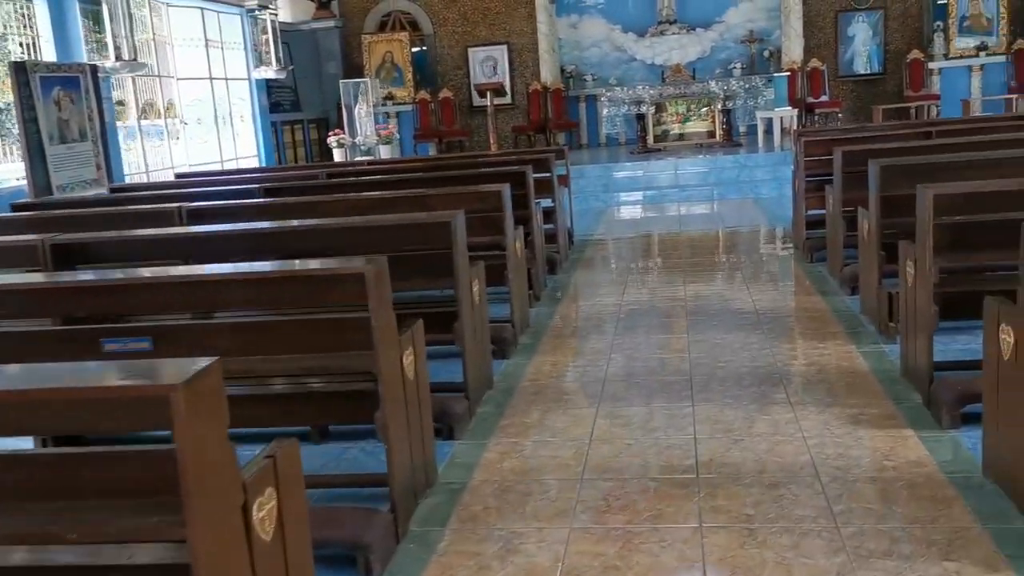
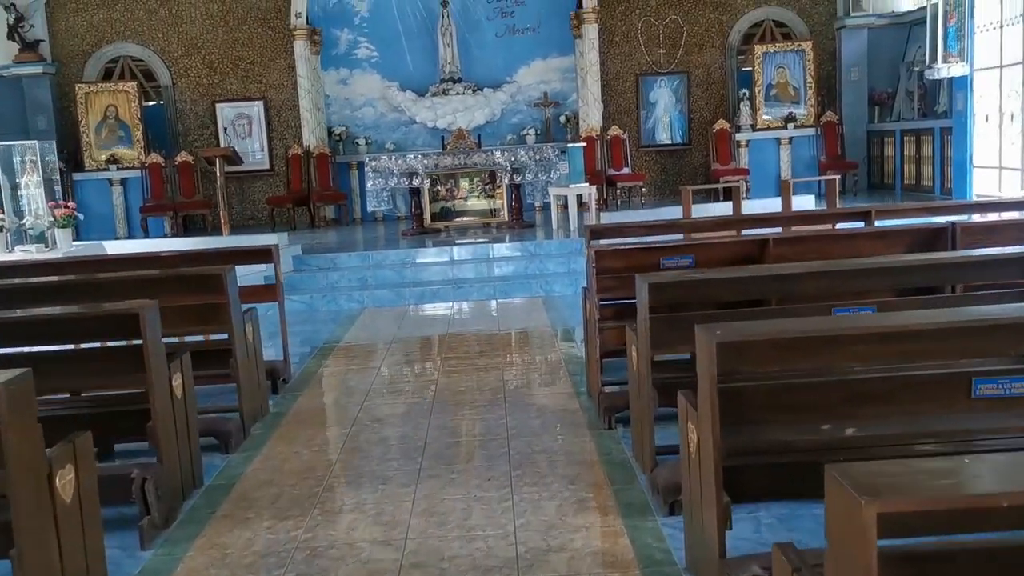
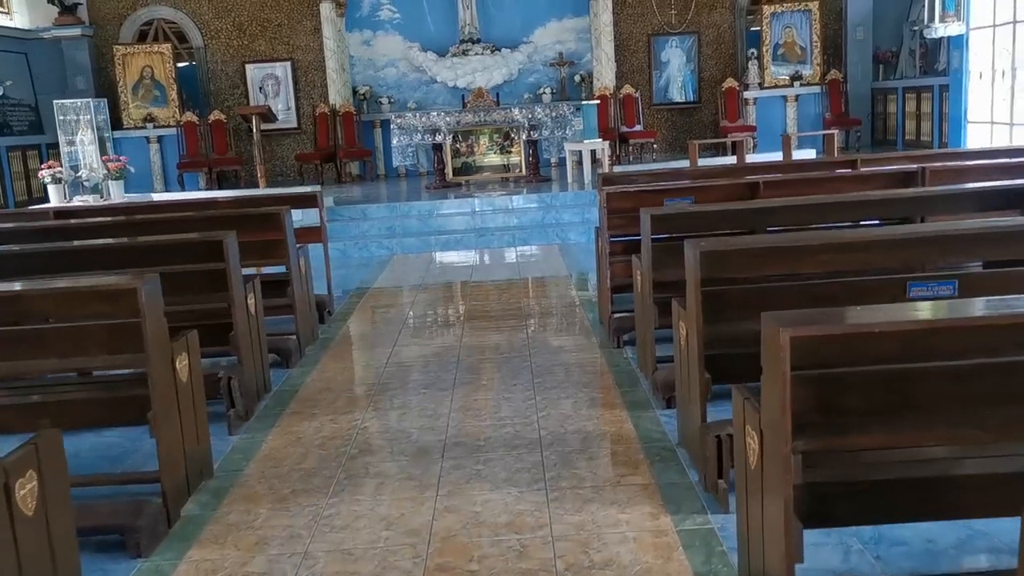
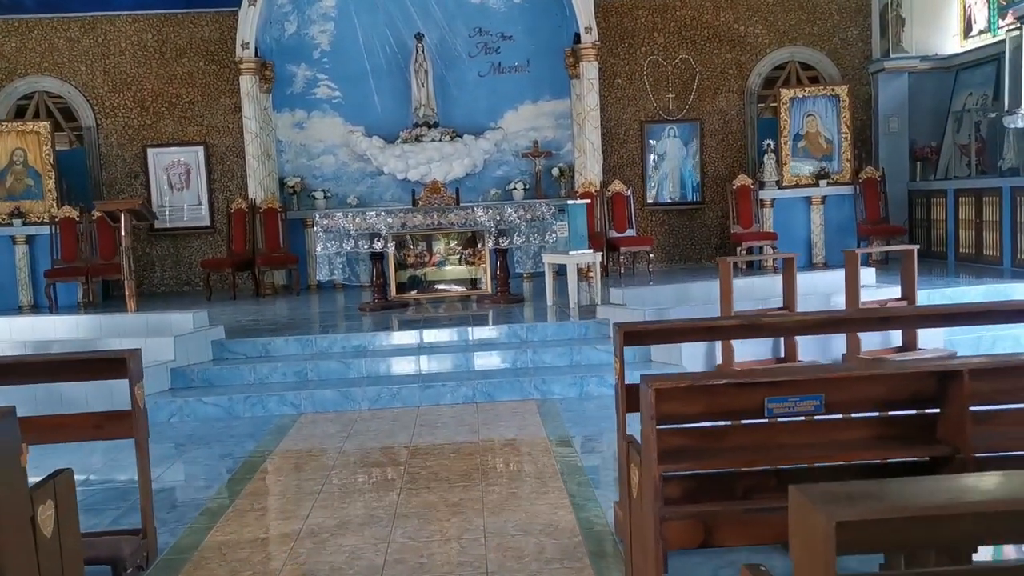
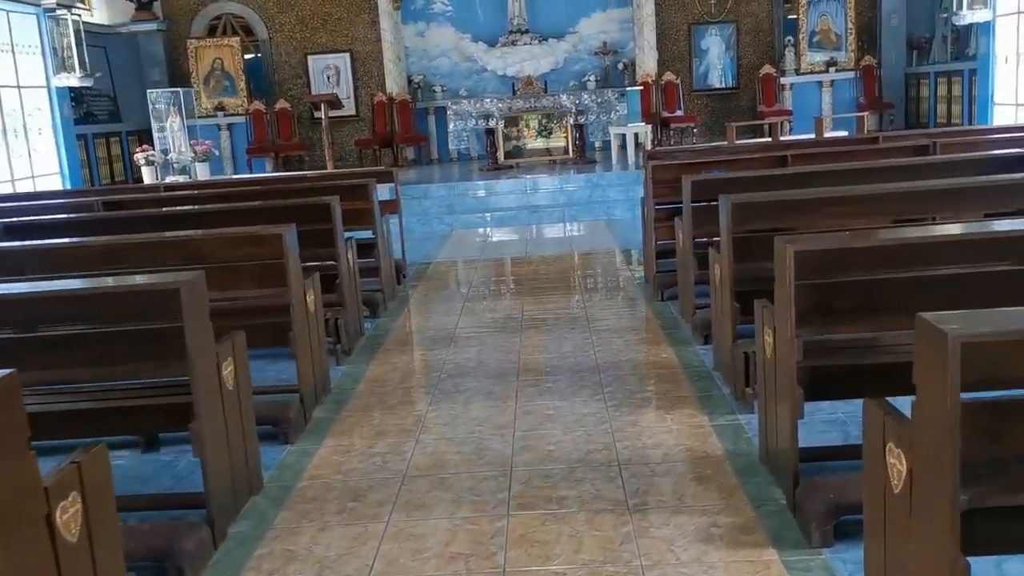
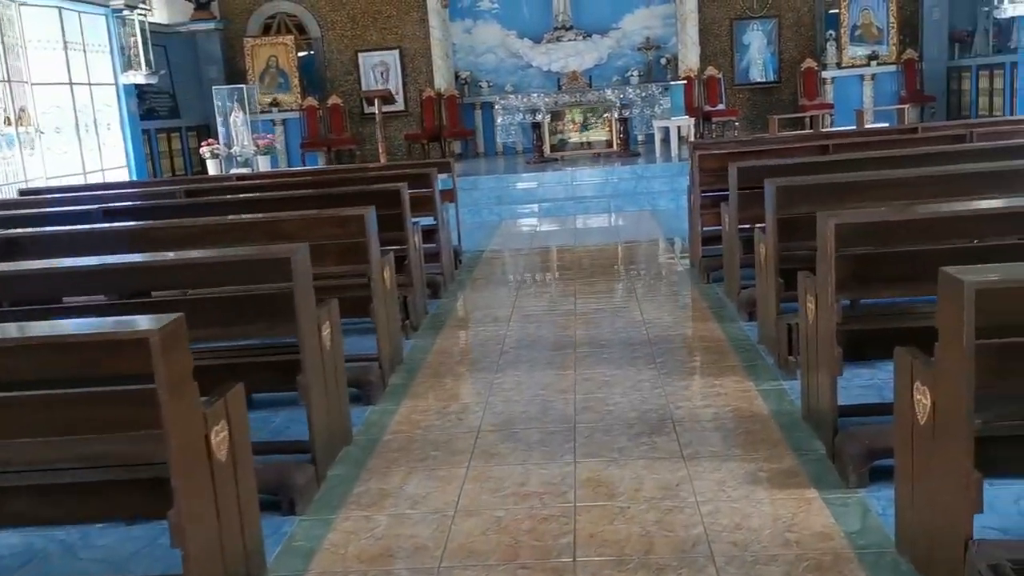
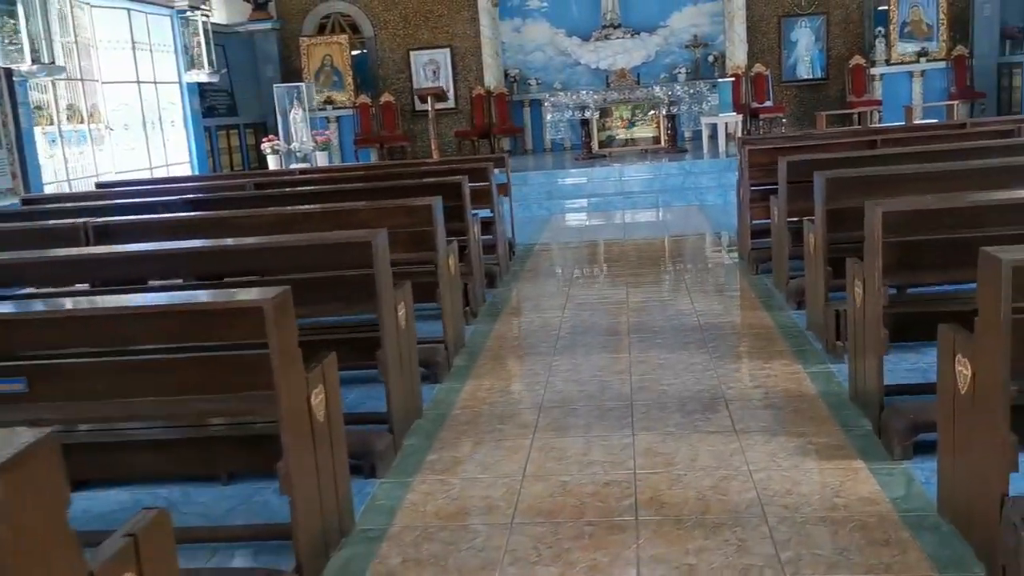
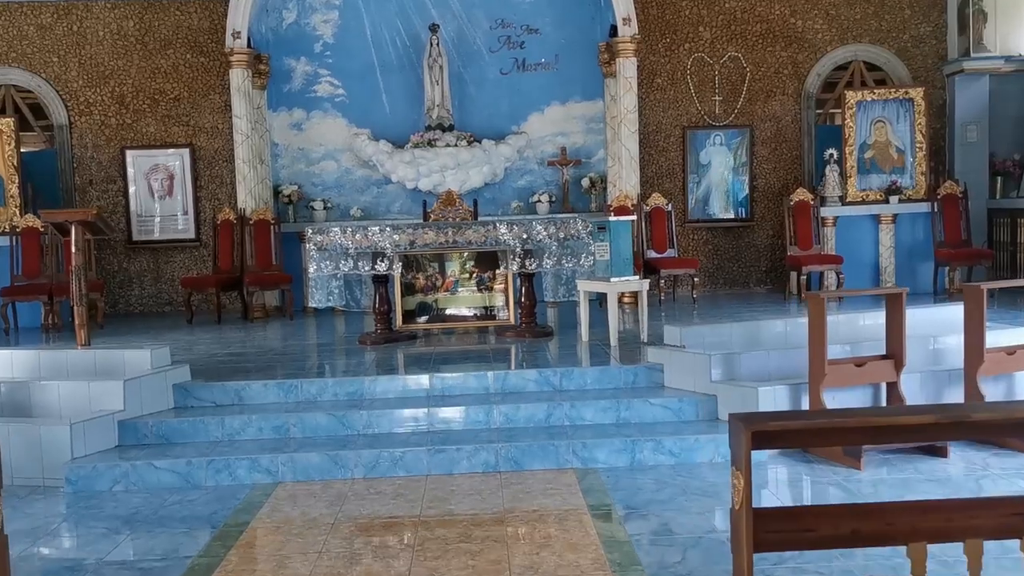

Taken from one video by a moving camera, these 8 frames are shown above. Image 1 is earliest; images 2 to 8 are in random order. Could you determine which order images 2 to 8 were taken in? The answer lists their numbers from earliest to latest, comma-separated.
7, 6, 5, 3, 2, 4, 8
